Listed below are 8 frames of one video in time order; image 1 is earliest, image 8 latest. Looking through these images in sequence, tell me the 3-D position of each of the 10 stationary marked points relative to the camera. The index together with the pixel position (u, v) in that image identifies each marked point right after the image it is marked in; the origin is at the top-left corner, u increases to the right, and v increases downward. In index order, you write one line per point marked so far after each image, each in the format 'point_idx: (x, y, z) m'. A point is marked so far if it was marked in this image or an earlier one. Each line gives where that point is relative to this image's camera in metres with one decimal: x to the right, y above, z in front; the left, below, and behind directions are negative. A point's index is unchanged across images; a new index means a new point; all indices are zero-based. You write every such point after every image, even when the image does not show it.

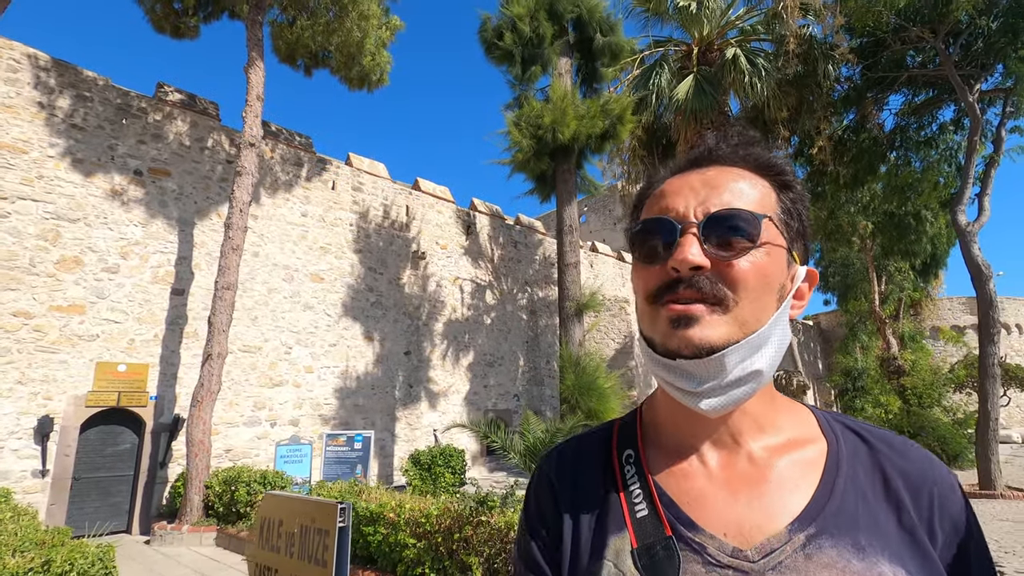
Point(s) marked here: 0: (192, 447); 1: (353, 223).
0: (-3.8, -1.9, +6.4) m
1: (-3.0, +1.2, +10.3) m
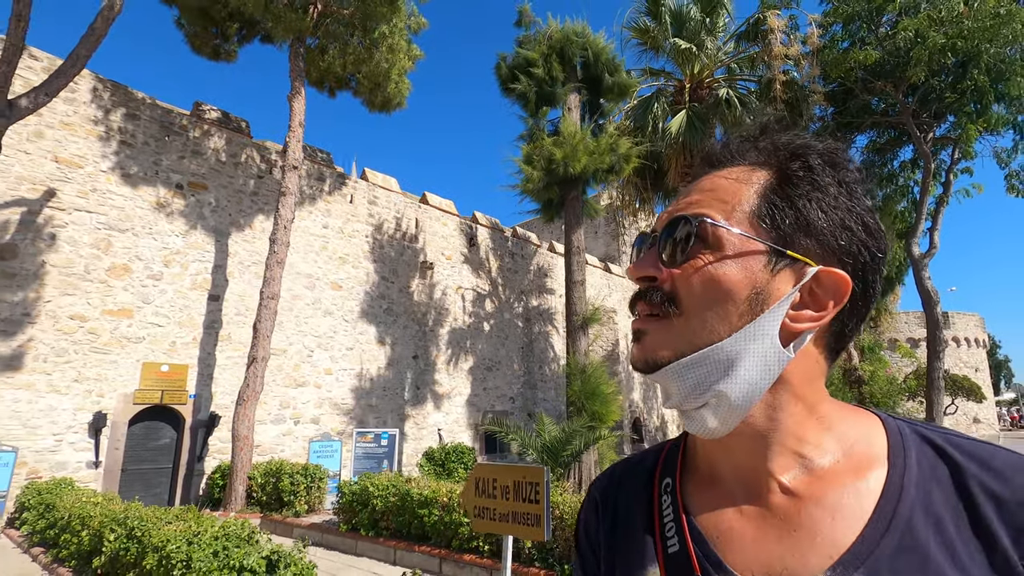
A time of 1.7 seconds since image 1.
0: (-3.6, -2.0, +7.1) m
1: (-2.9, +1.1, +11.0) m
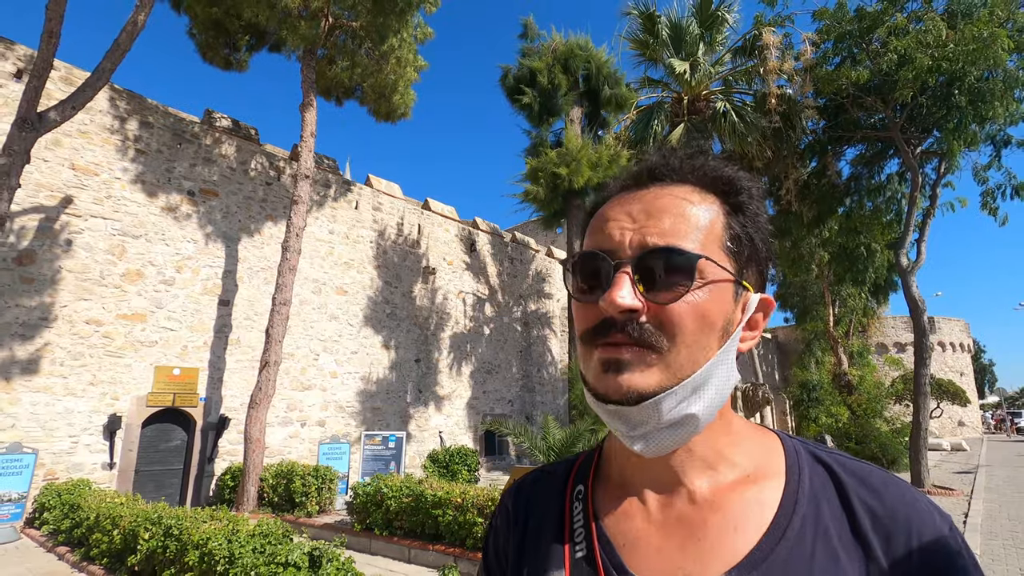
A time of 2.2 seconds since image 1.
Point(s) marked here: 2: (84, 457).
0: (-3.5, -2.1, +7.3) m
1: (-2.9, +1.0, +11.2) m
2: (-5.6, -2.2, +7.1) m
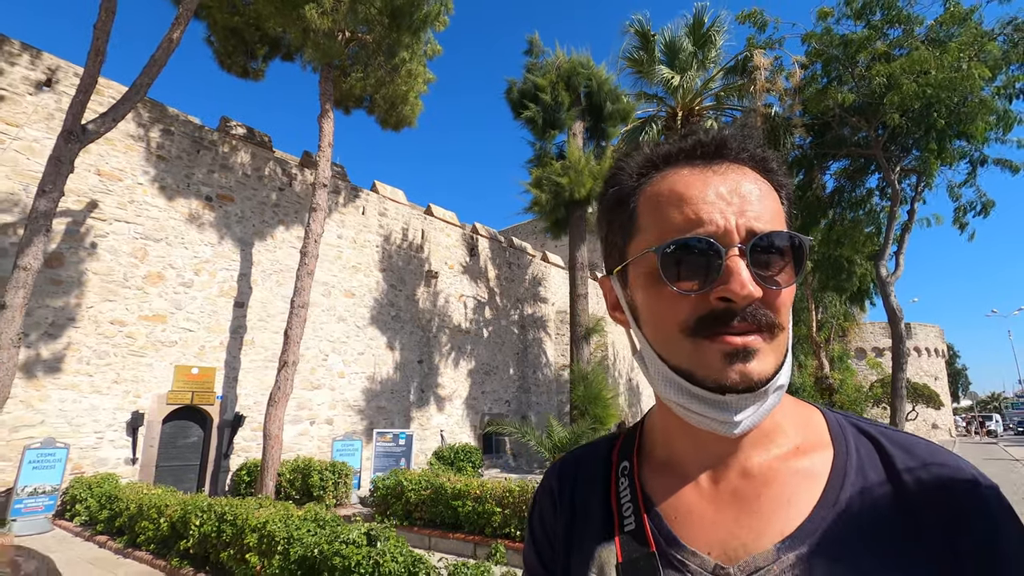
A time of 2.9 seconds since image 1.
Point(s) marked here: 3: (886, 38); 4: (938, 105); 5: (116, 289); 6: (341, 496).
0: (-3.4, -2.1, +7.6) m
1: (-2.9, +0.9, +11.6) m
2: (-5.5, -2.2, +7.4) m
3: (+6.8, +4.6, +9.8) m
4: (+7.3, +3.1, +9.2) m
5: (-5.7, 0.0, +7.7) m
6: (-2.5, -3.0, +7.8) m
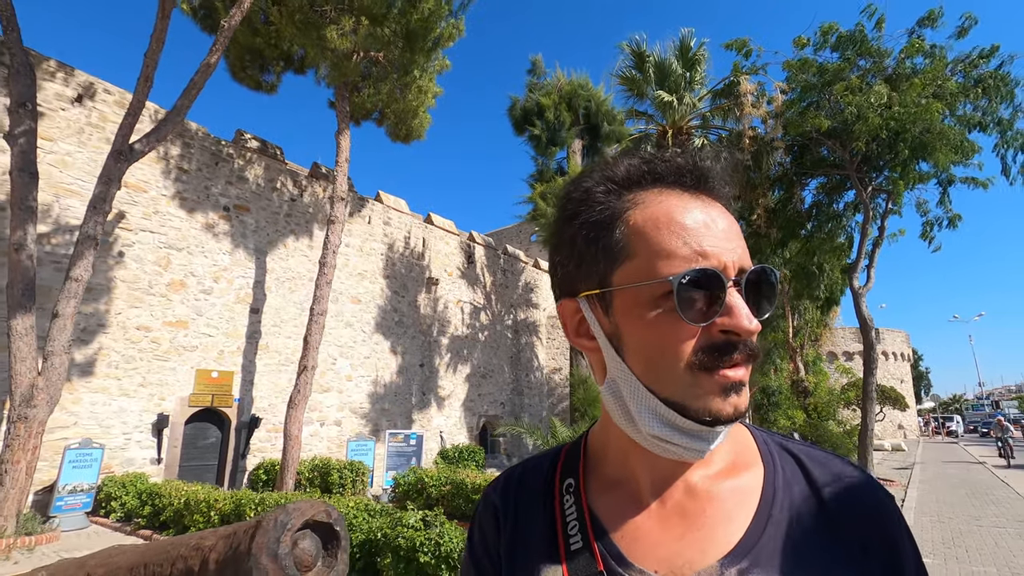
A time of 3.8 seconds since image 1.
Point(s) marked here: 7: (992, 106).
0: (-3.3, -2.3, +8.0) m
1: (-2.9, +0.8, +12.0) m
2: (-5.4, -2.4, +7.7) m
3: (+6.9, +4.4, +10.7) m
4: (+7.4, +2.9, +10.1) m
5: (-5.5, -0.1, +8.1) m
6: (-2.4, -3.1, +8.3) m
7: (+9.1, +3.5, +10.3) m
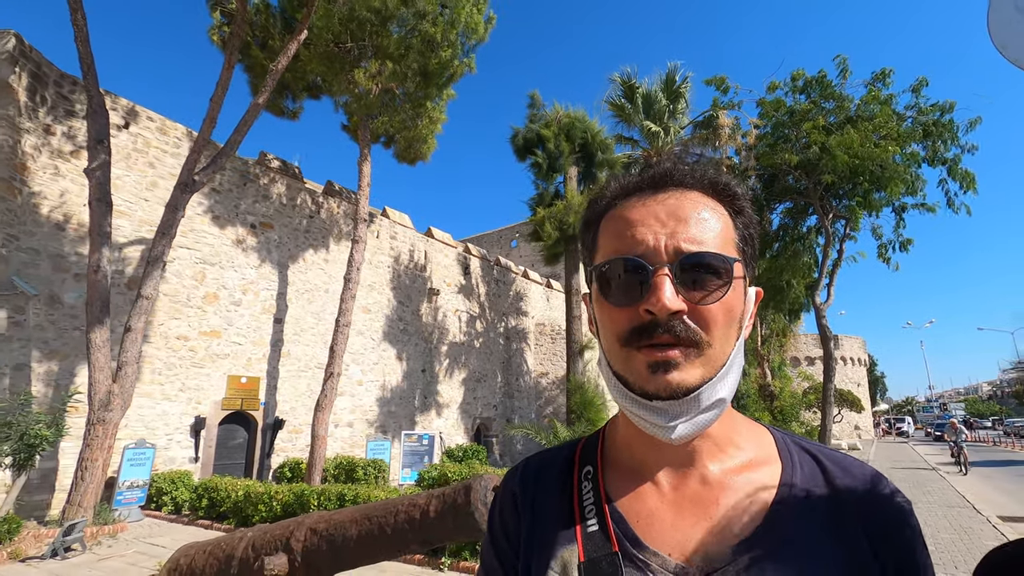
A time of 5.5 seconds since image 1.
0: (-3.2, -2.5, +8.8) m
1: (-2.9, +0.5, +12.8) m
2: (-5.2, -2.6, +8.4) m
3: (+6.9, +4.0, +12.0) m
4: (+7.5, +2.5, +11.5) m
5: (-5.4, -0.3, +8.8) m
6: (-2.3, -3.4, +9.2) m
7: (+9.2, +3.1, +11.7) m
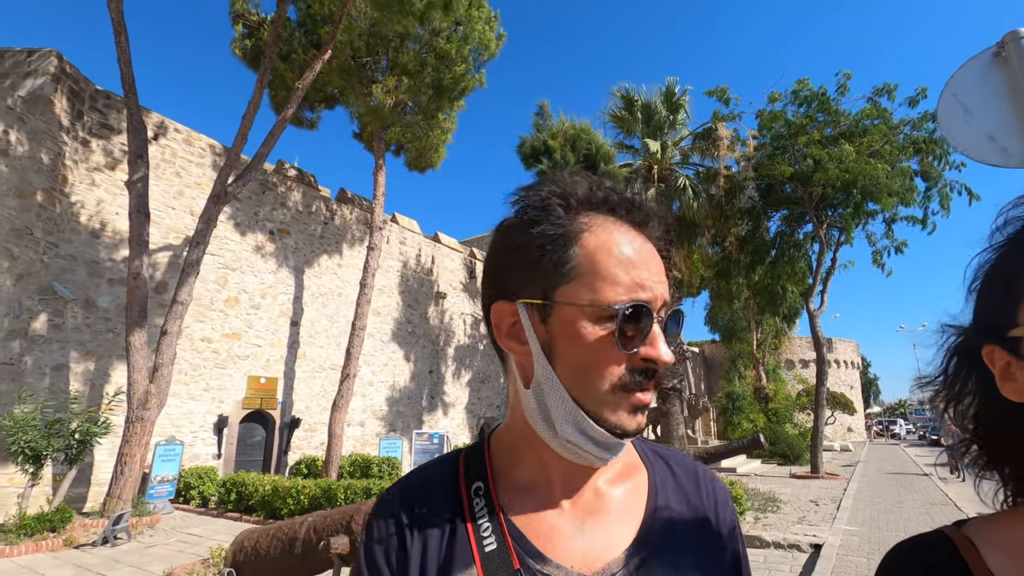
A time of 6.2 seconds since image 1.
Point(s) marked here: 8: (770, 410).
0: (-3.0, -2.6, +9.3) m
1: (-2.8, +0.4, +13.3) m
2: (-5.1, -2.6, +8.8) m
3: (+7.1, +3.8, +12.5) m
4: (+7.6, +2.4, +12.0) m
5: (-5.2, -0.4, +9.2) m
6: (-2.2, -3.5, +9.6) m
7: (+9.4, +2.9, +12.3) m
8: (+8.7, -4.1, +18.2) m
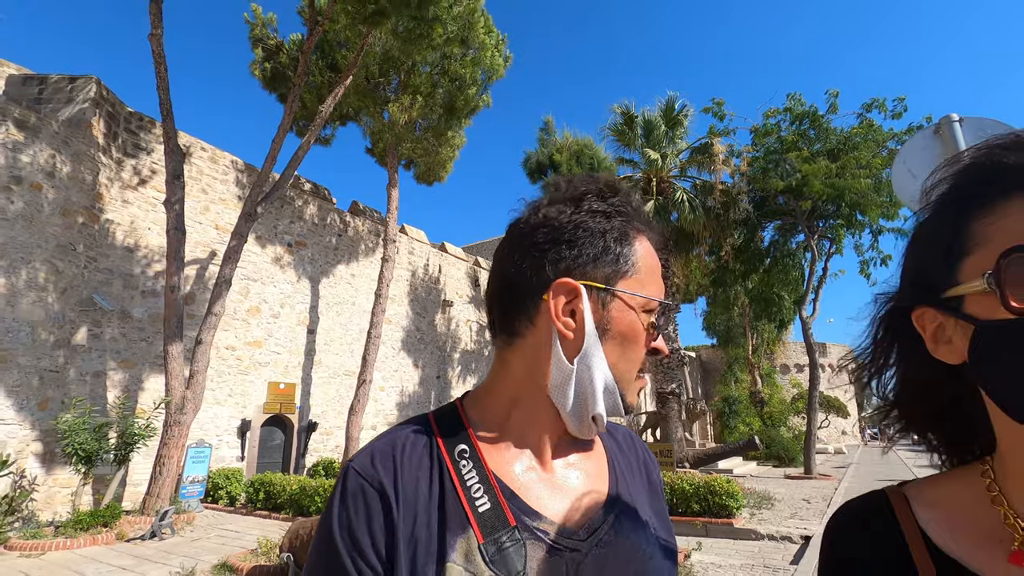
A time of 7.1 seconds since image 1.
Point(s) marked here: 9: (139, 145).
0: (-2.9, -2.8, +9.8) m
1: (-2.7, +0.2, +13.8) m
2: (-4.9, -2.8, +9.3) m
3: (+7.2, +3.6, +13.1) m
4: (+7.8, +2.2, +12.6) m
5: (-5.1, -0.6, +9.7) m
6: (-2.0, -3.7, +10.1) m
7: (+9.5, +2.7, +12.9) m
8: (+8.8, -4.4, +18.8) m
9: (-6.0, +2.3, +8.7) m
